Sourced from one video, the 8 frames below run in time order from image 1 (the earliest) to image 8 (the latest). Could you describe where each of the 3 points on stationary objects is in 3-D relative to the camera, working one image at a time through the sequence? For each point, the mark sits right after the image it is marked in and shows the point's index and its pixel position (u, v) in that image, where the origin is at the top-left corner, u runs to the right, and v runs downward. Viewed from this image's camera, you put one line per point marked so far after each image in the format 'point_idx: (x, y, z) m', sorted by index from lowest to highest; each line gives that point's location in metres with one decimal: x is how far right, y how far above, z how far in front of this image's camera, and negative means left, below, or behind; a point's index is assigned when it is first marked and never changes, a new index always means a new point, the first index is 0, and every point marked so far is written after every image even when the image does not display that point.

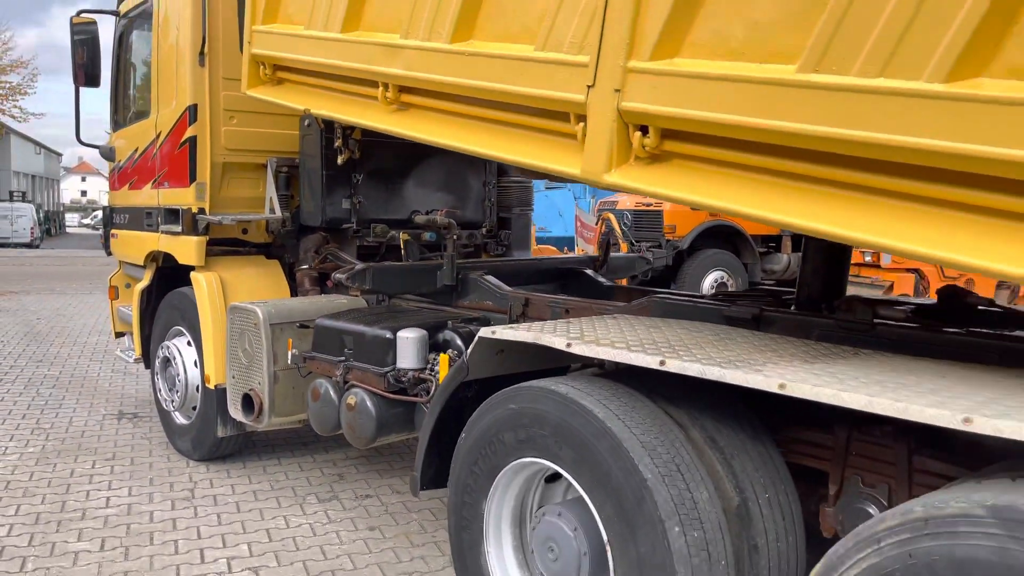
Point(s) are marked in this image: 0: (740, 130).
0: (+0.6, +0.4, +2.0) m
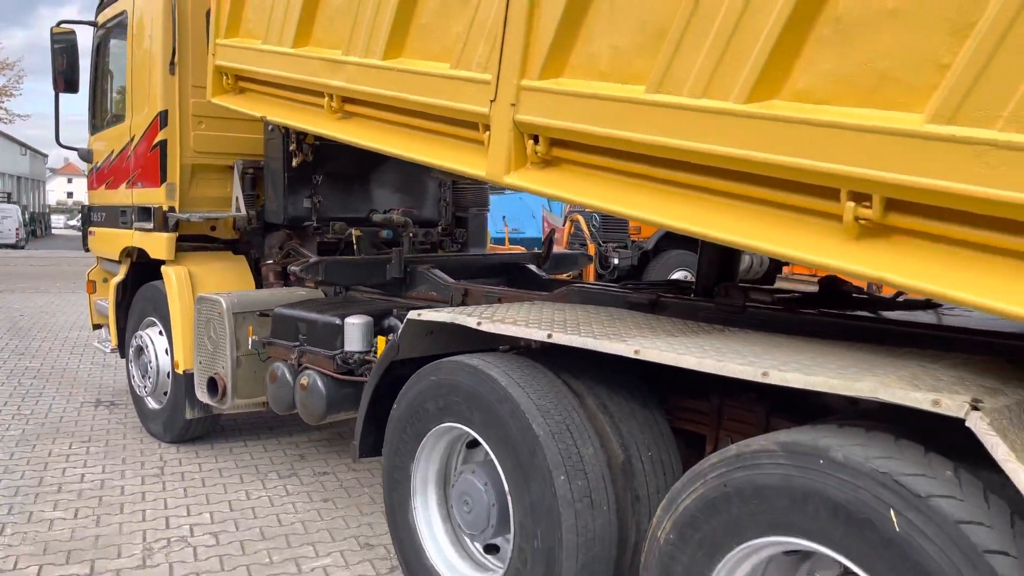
0: (+0.3, +0.4, +2.4) m
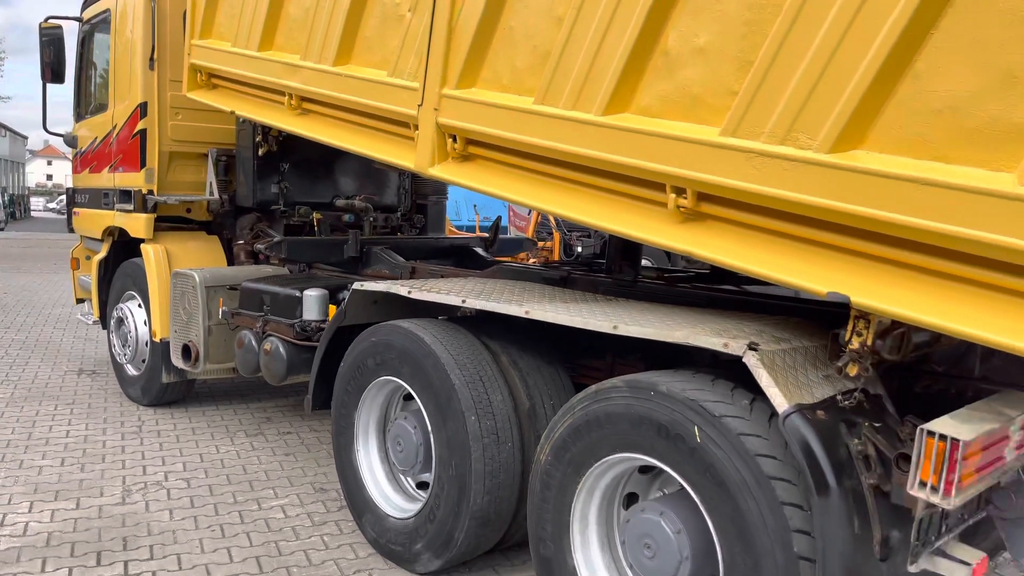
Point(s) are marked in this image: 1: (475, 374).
0: (0.0, +0.5, +2.9) m
1: (-0.1, -0.3, +3.2) m
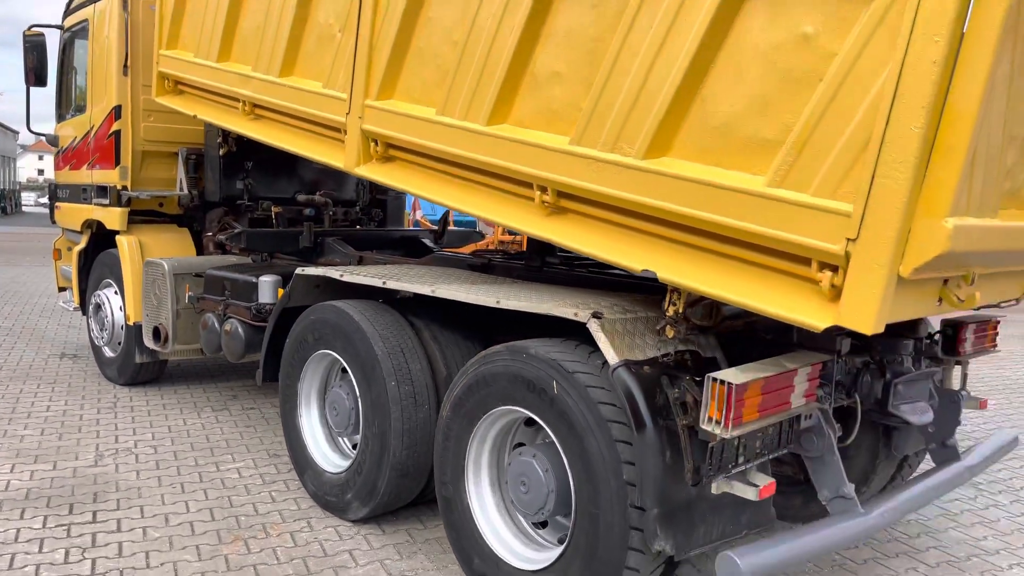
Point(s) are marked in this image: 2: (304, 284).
0: (-0.4, +0.6, +3.4) m
1: (-0.5, -0.3, +3.8) m
2: (-1.1, 0.0, +4.3) m
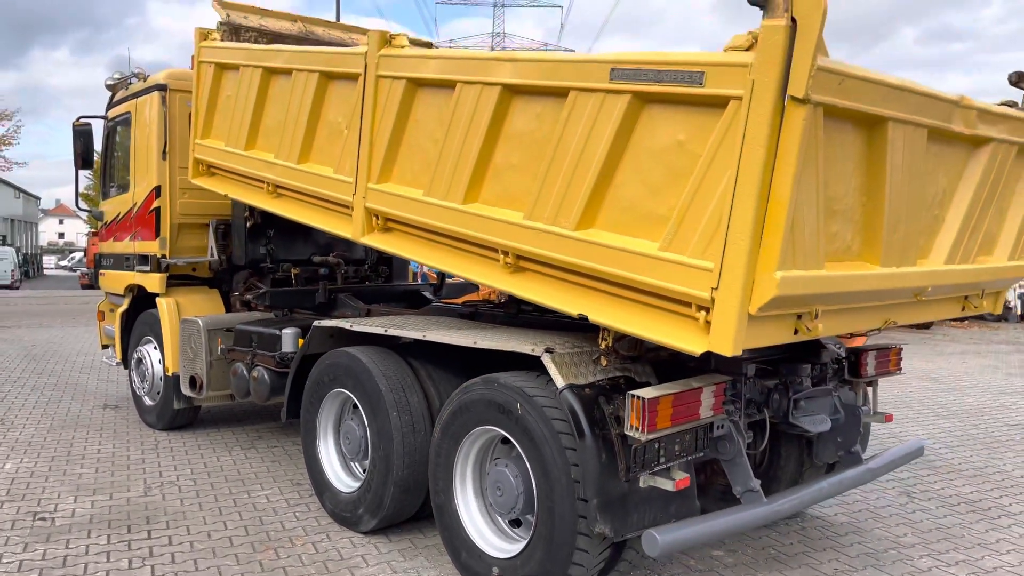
0: (-0.5, +0.4, +4.3) m
1: (-0.6, -0.5, +4.6) m
2: (-1.2, -0.3, +5.1) m
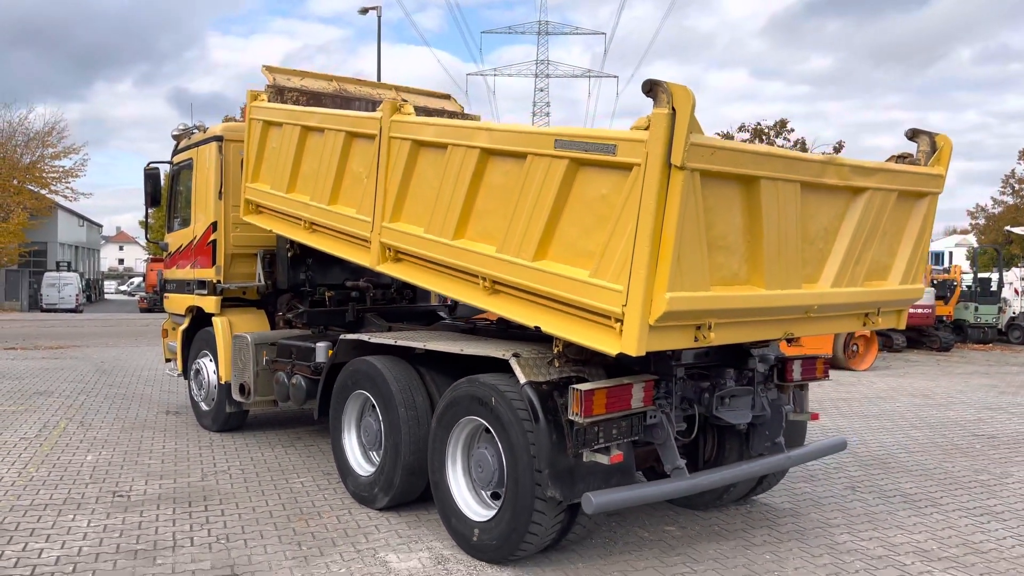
0: (-0.6, +0.2, +5.3) m
1: (-0.7, -0.6, +5.6) m
2: (-1.2, -0.4, +6.2) m
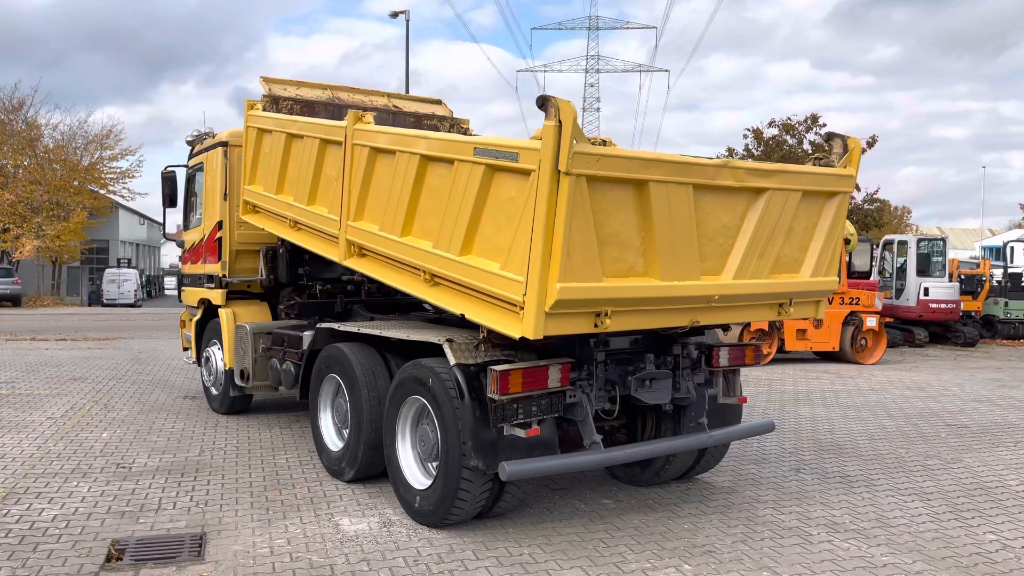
0: (-1.0, +0.3, +5.9) m
1: (-1.1, -0.6, +6.1) m
2: (-1.5, -0.4, +6.8) m
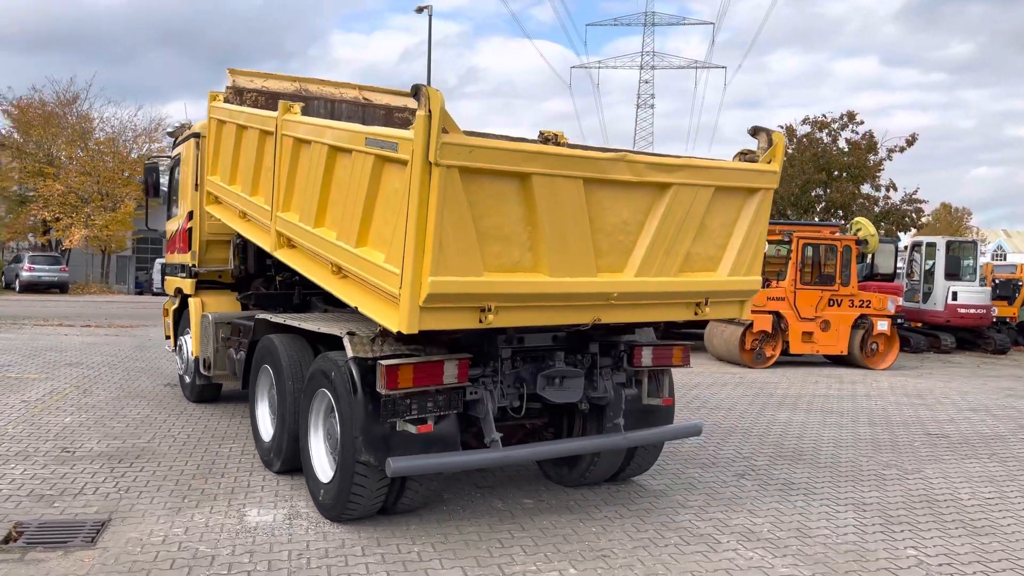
0: (-1.5, +0.3, +5.9) m
1: (-1.6, -0.5, +6.1) m
2: (-2.0, -0.3, +6.8) m
